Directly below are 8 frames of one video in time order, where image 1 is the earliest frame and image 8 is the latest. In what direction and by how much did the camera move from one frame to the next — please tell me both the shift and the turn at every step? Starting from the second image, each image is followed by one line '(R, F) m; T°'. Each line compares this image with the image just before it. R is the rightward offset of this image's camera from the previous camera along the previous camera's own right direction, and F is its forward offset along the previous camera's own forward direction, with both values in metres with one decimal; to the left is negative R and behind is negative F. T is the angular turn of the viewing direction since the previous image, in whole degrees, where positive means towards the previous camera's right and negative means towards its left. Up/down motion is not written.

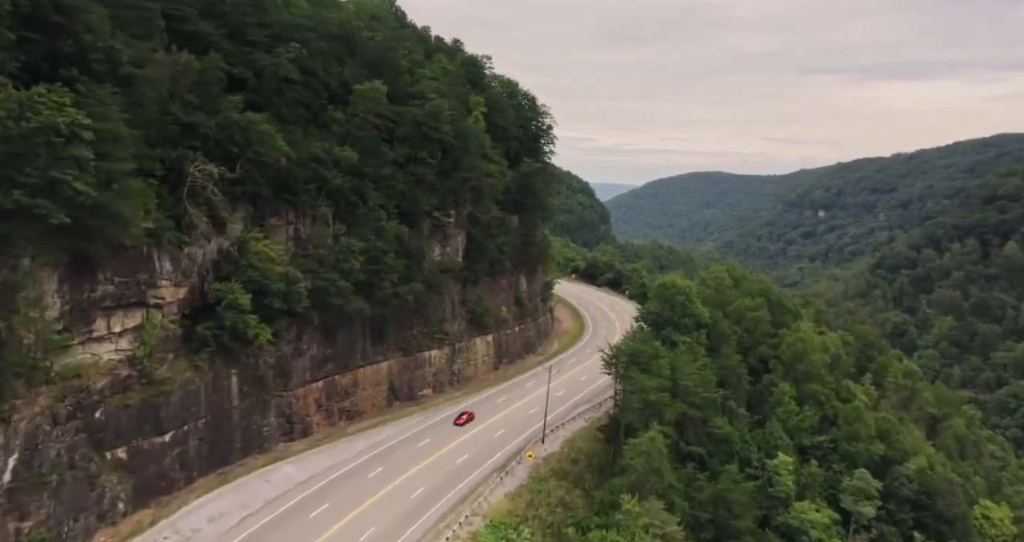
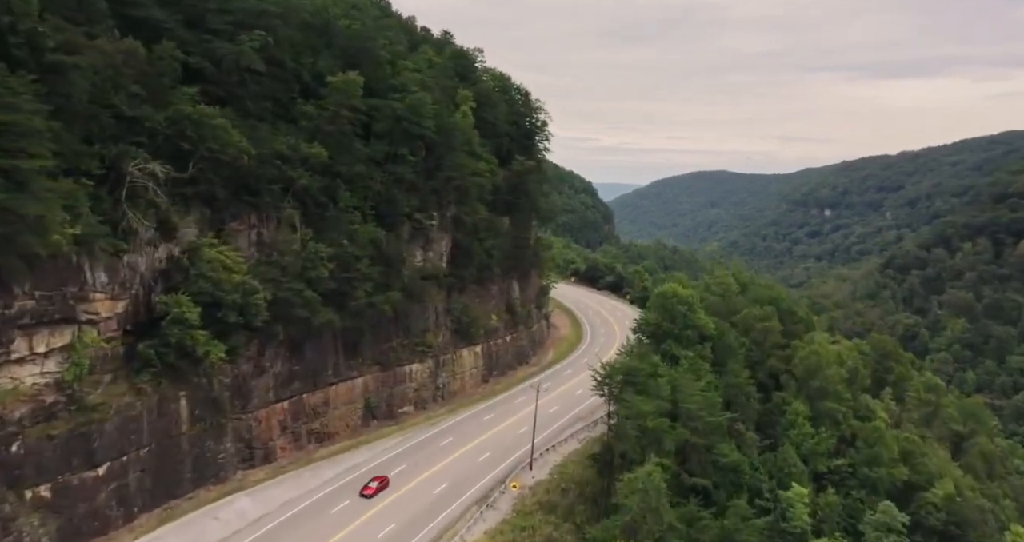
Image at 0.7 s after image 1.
(+1.0, +4.1) m; 0°
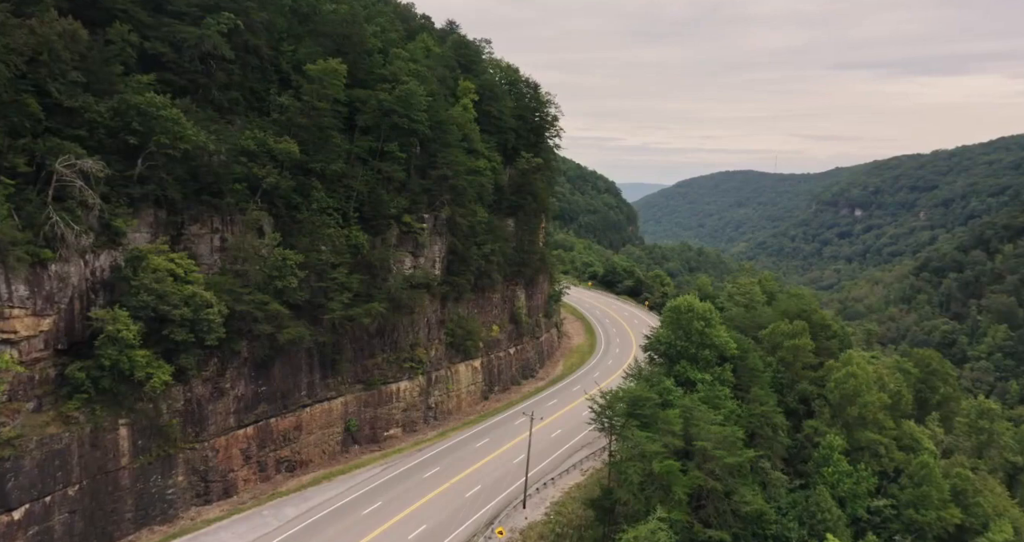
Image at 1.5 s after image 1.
(+1.4, +4.8) m; -2°
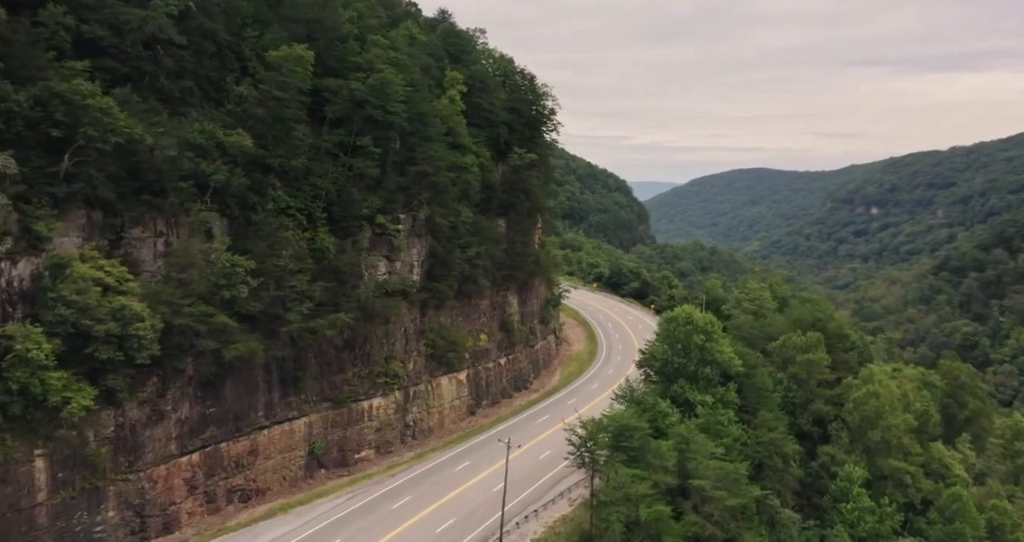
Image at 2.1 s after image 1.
(+1.4, +3.9) m; -1°
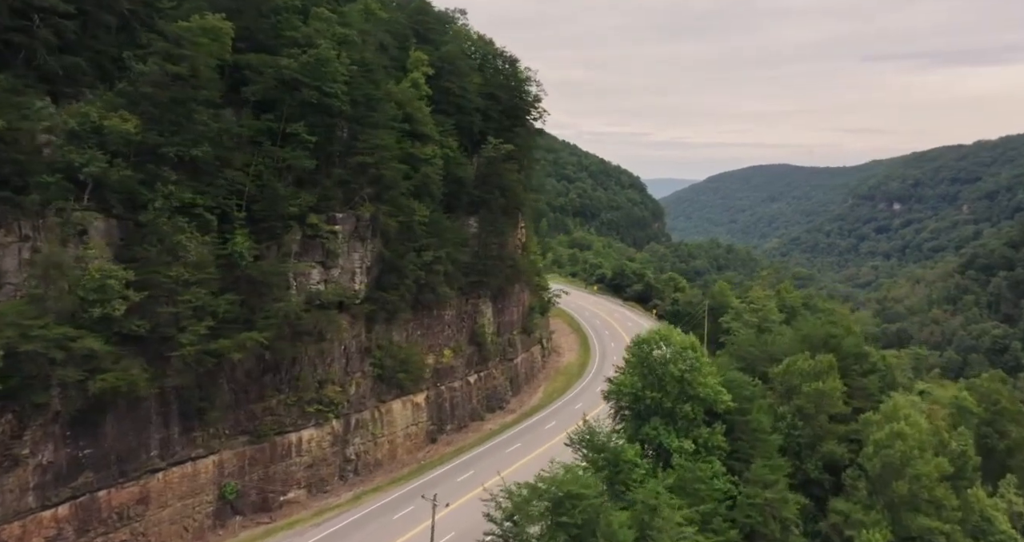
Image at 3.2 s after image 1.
(+2.6, +6.1) m; -1°
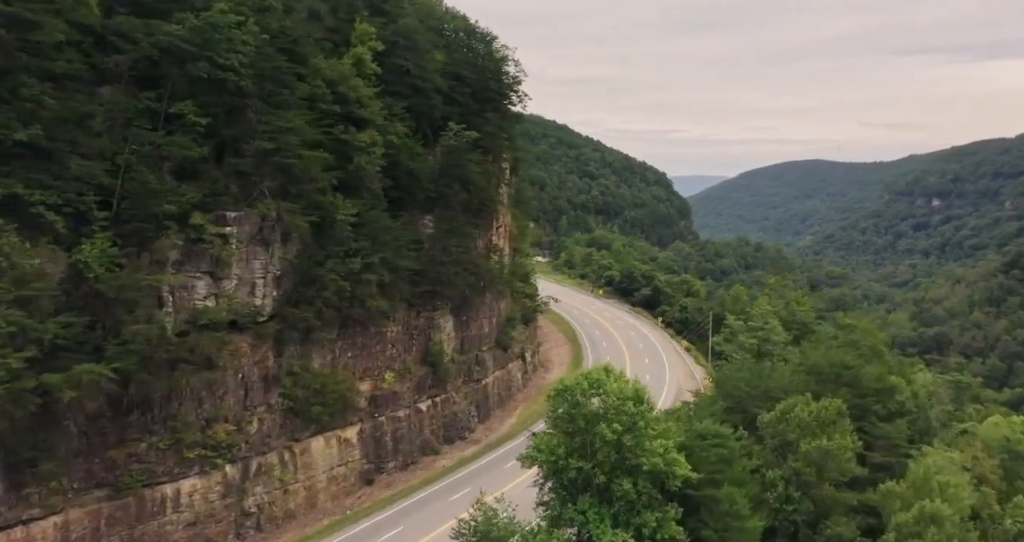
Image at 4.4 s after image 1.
(+3.4, +6.8) m; -2°
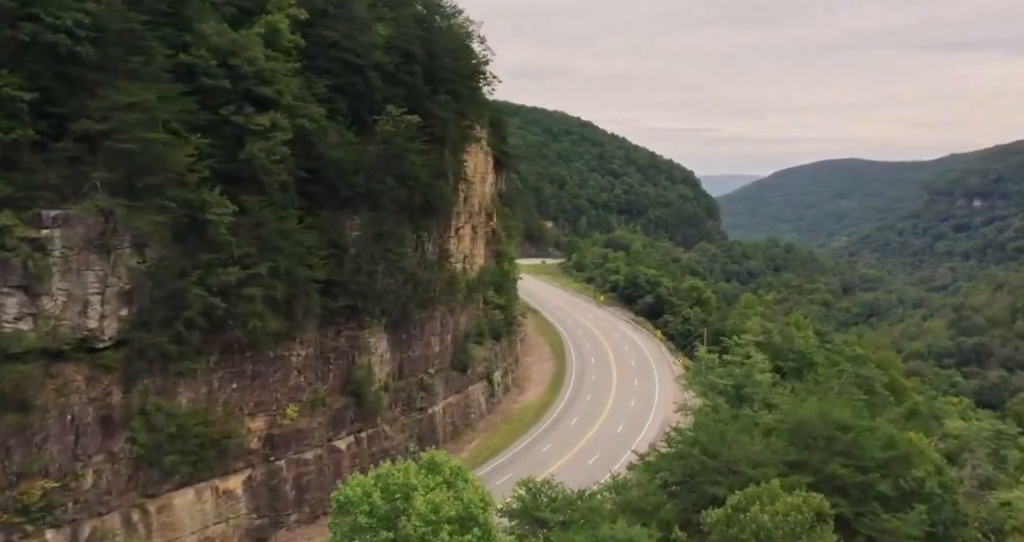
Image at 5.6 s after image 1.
(+3.6, +6.6) m; -2°
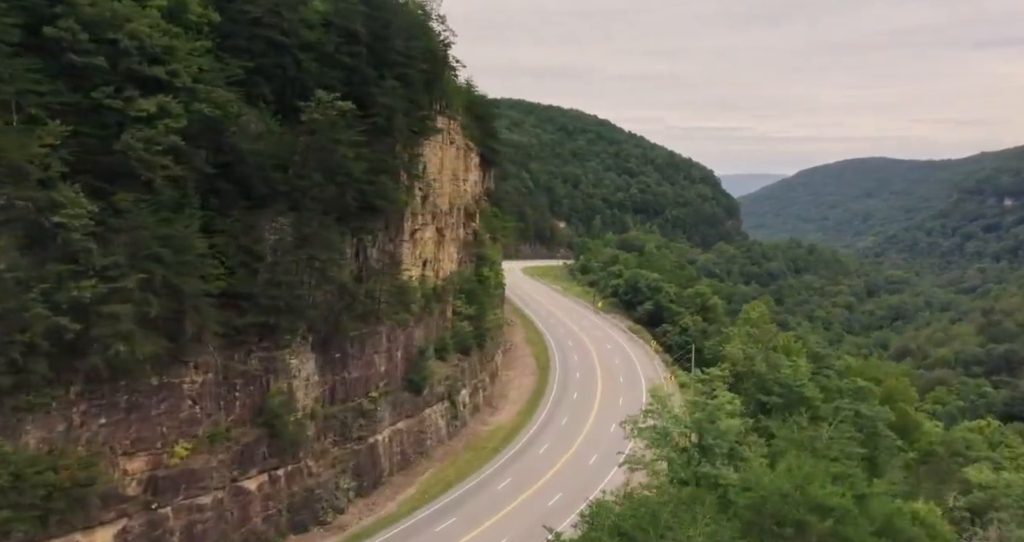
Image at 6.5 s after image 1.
(+2.8, +4.7) m; -2°
